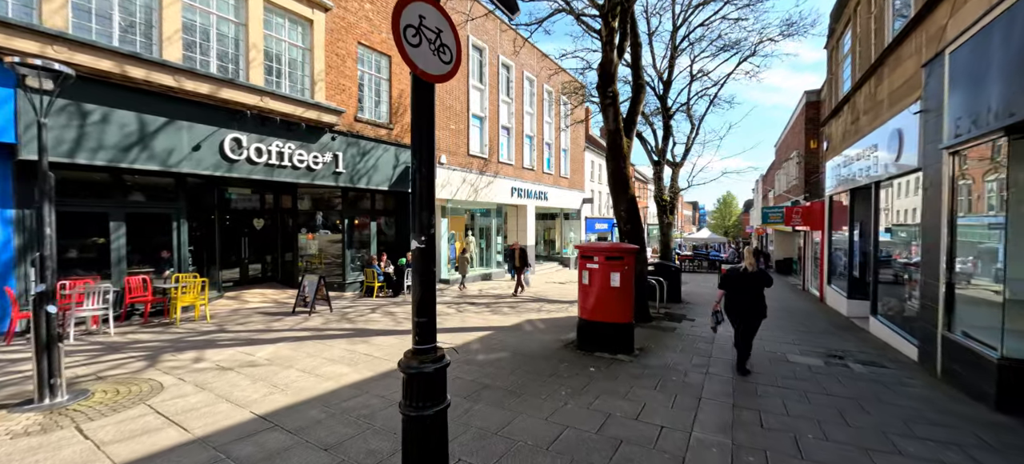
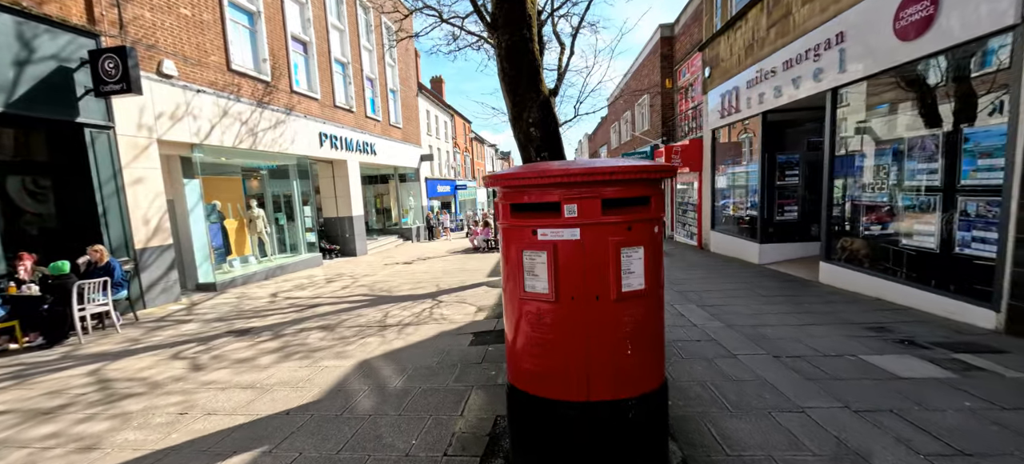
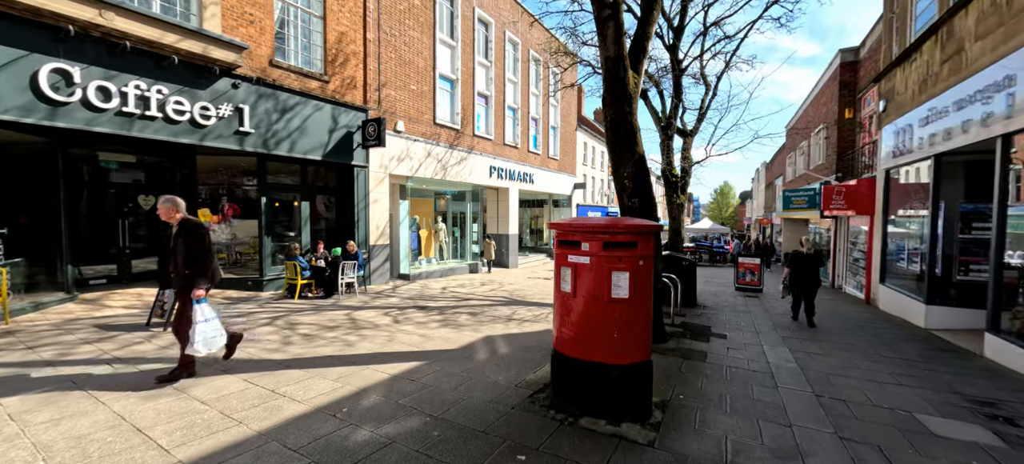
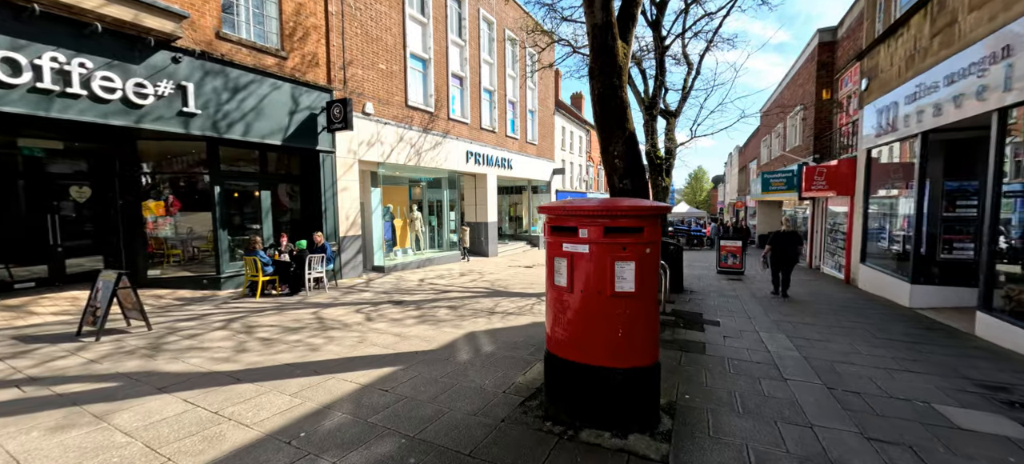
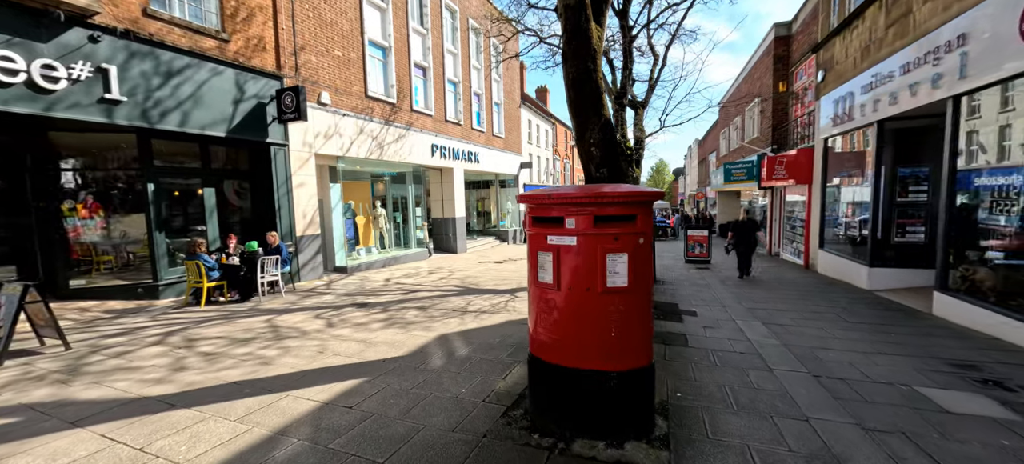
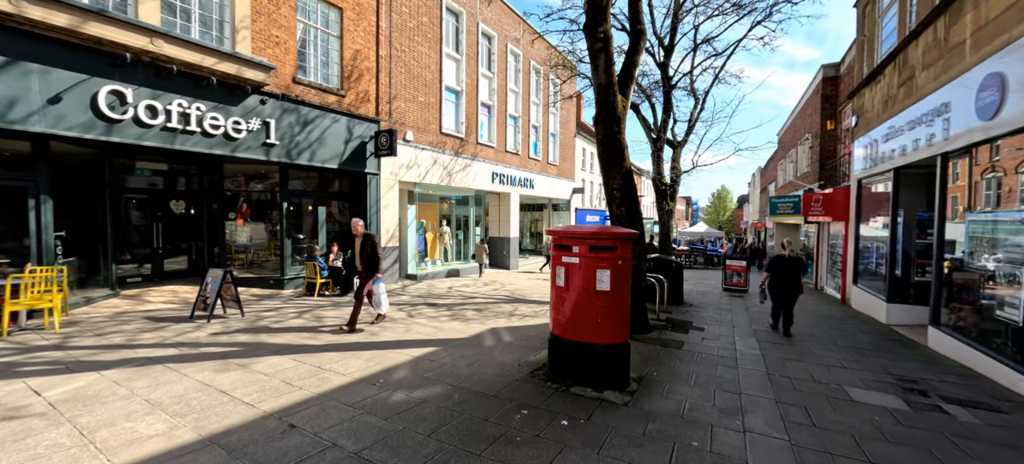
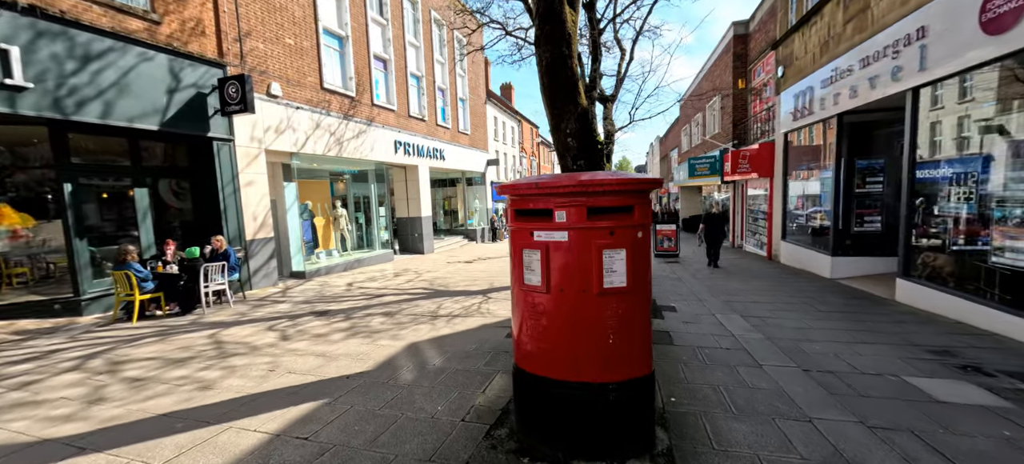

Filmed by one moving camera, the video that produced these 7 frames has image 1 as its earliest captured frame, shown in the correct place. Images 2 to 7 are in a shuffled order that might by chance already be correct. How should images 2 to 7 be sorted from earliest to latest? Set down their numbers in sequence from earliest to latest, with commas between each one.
6, 3, 4, 5, 7, 2
